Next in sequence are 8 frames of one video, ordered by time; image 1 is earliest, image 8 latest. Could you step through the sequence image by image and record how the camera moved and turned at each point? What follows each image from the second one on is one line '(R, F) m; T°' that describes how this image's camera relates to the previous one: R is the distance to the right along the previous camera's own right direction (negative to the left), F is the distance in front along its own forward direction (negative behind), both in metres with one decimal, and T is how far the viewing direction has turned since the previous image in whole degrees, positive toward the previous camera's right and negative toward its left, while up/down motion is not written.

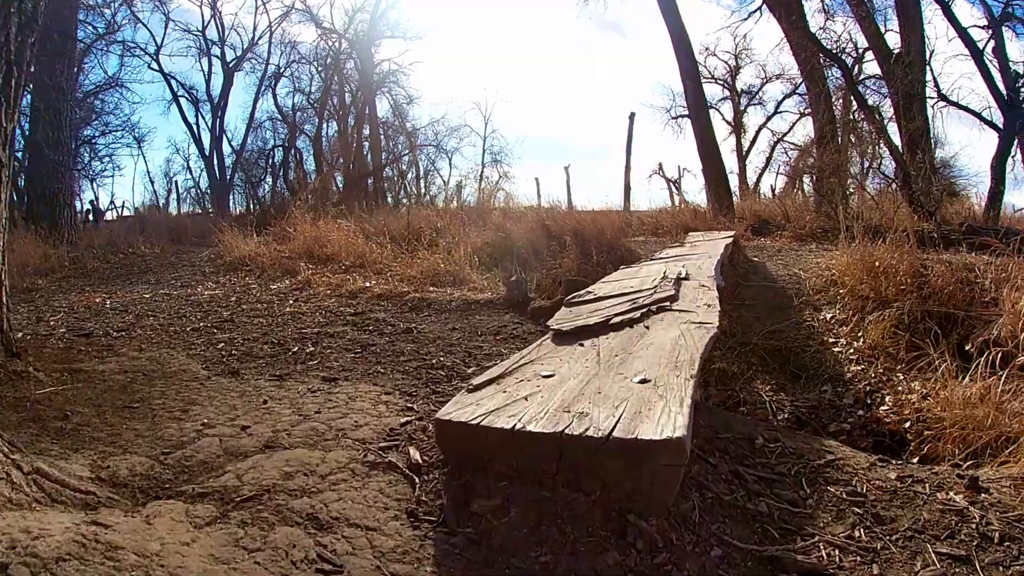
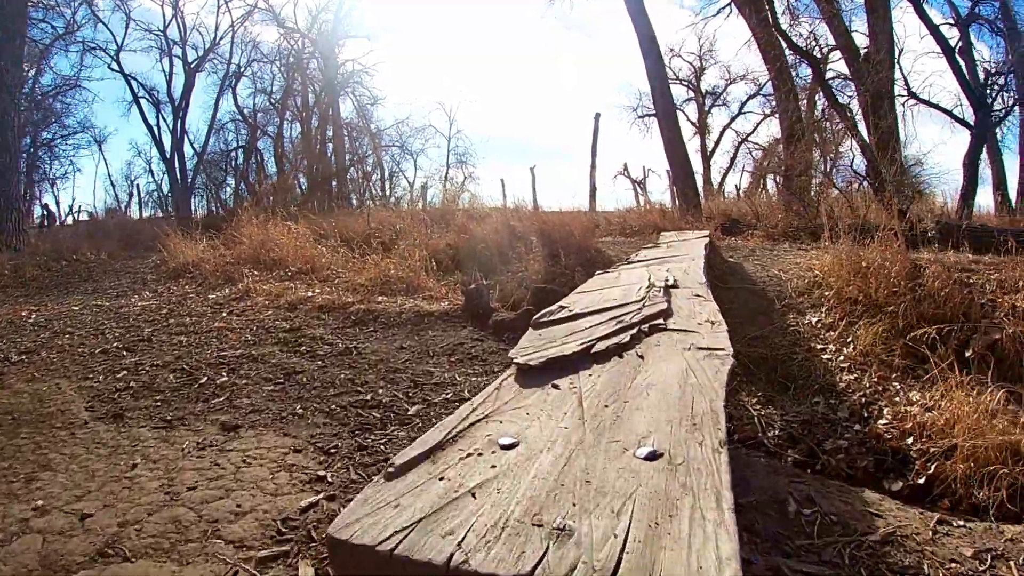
(0.0, +0.4) m; +2°
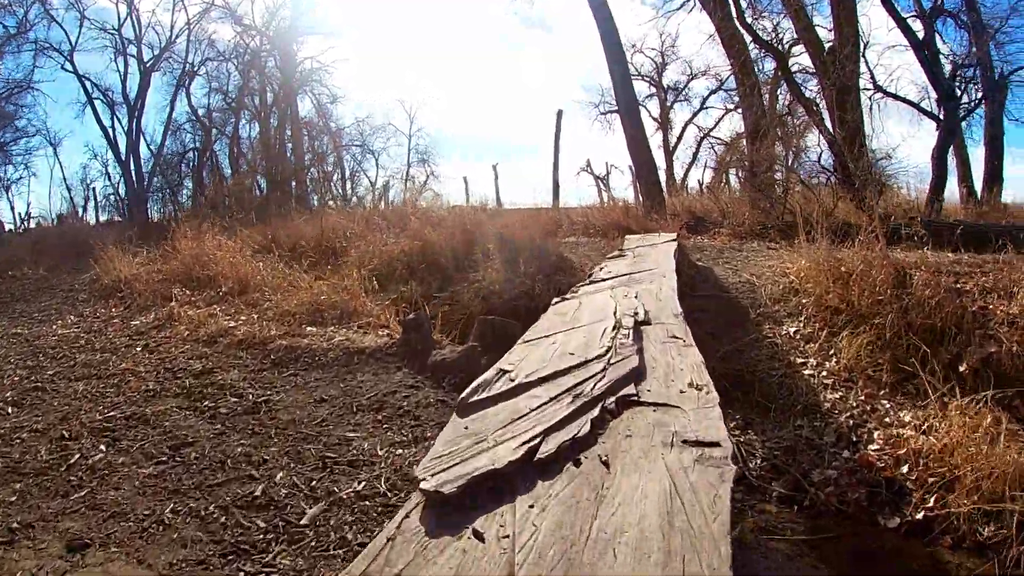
(+0.1, +0.4) m; +2°
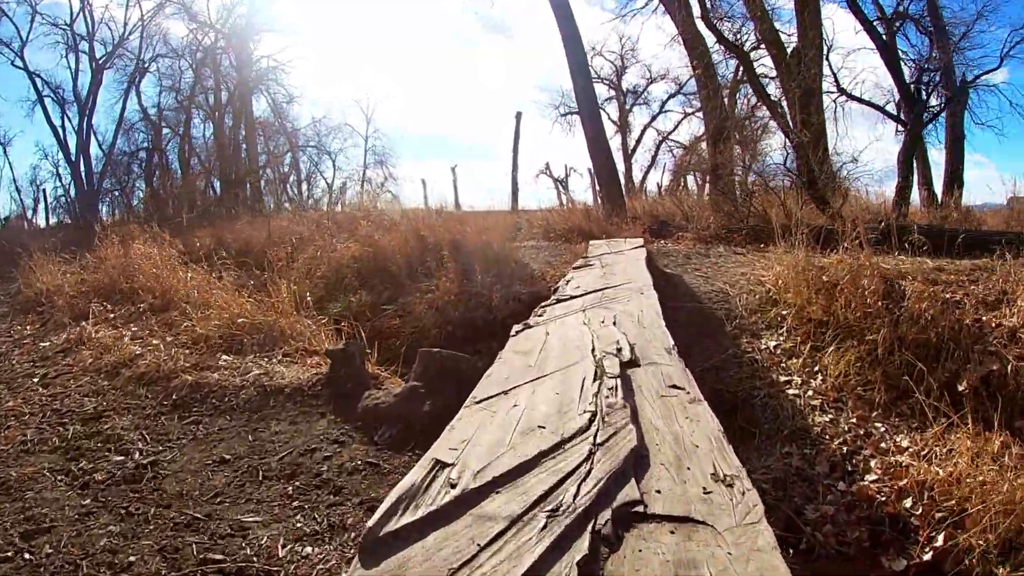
(0.0, +0.4) m; +2°
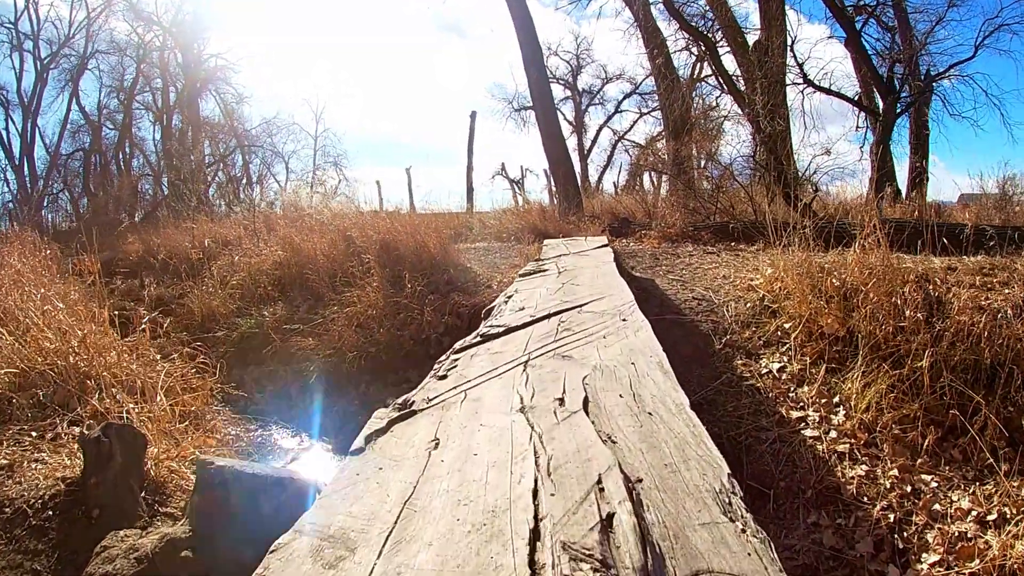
(+0.1, +0.9) m; +3°
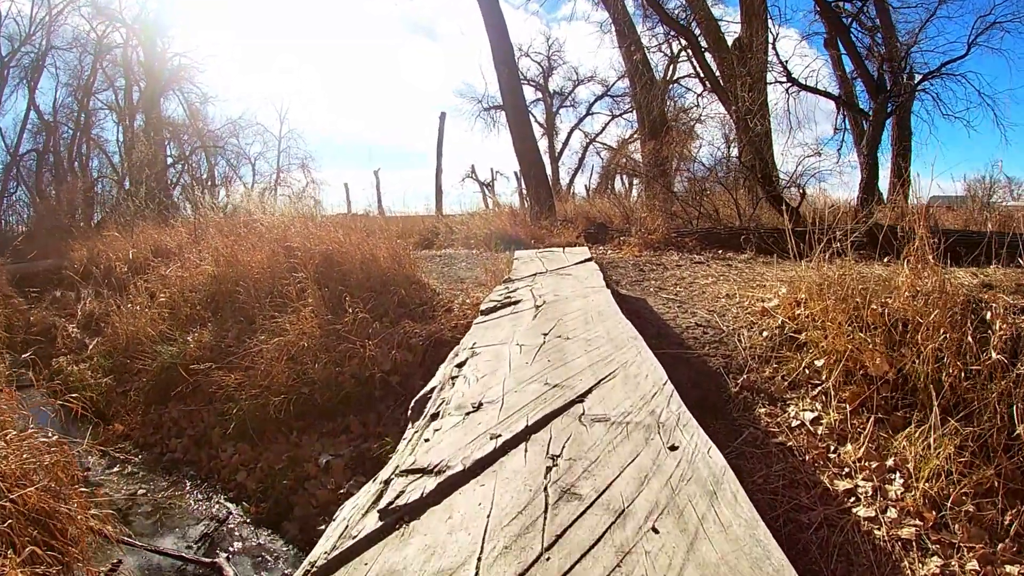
(0.0, +0.7) m; +2°
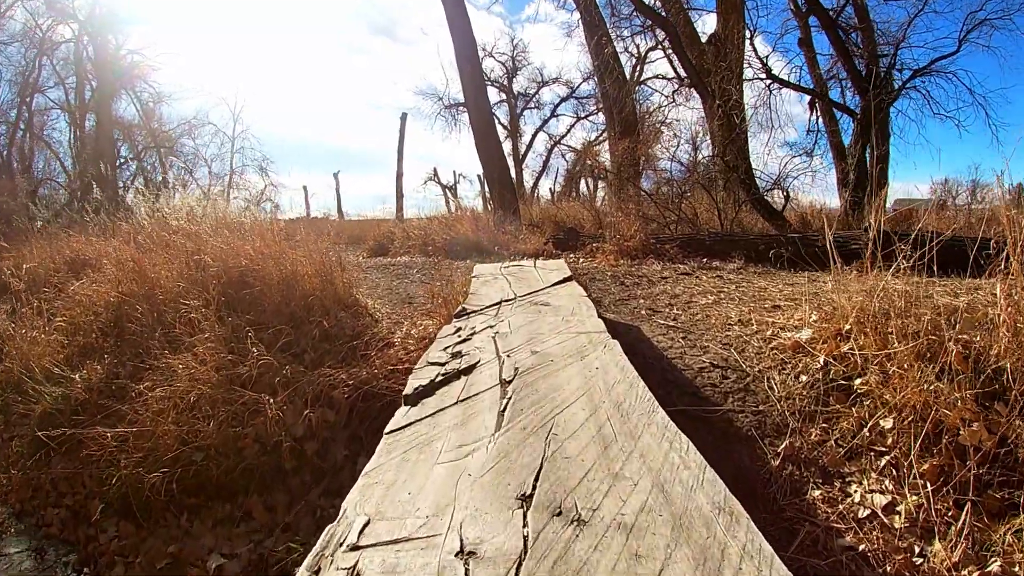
(0.0, +0.8) m; +2°
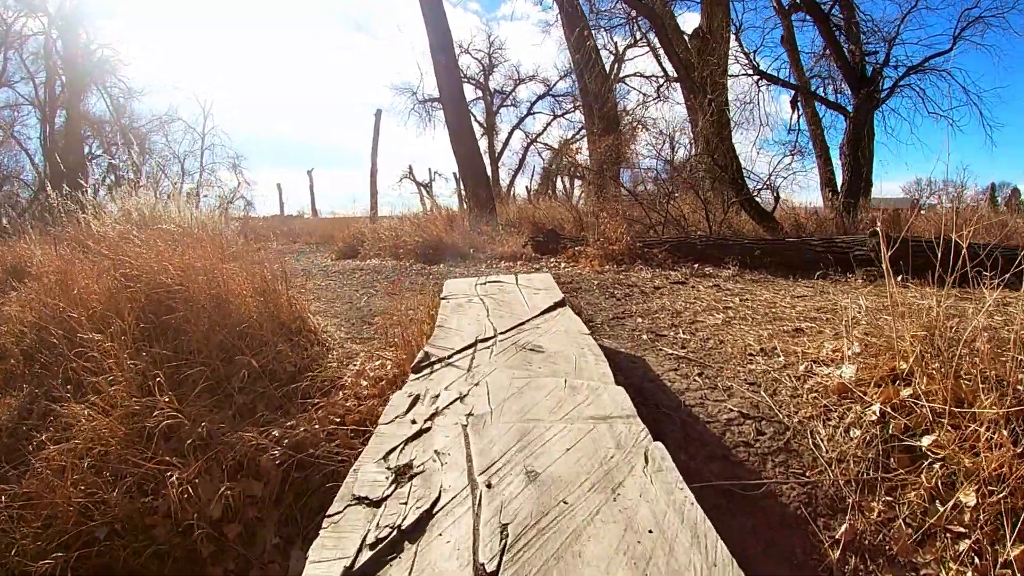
(0.0, +0.5) m; +1°
